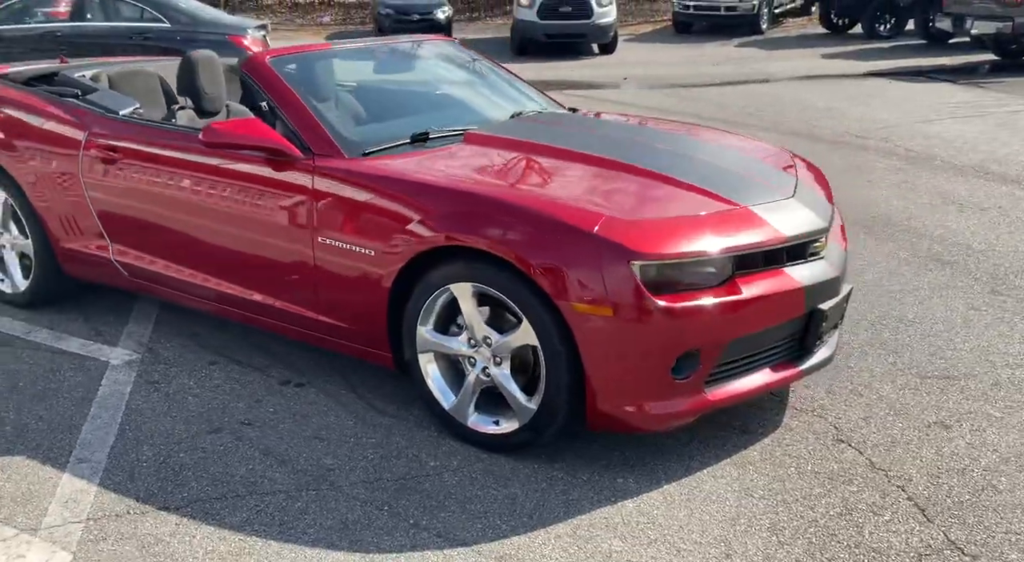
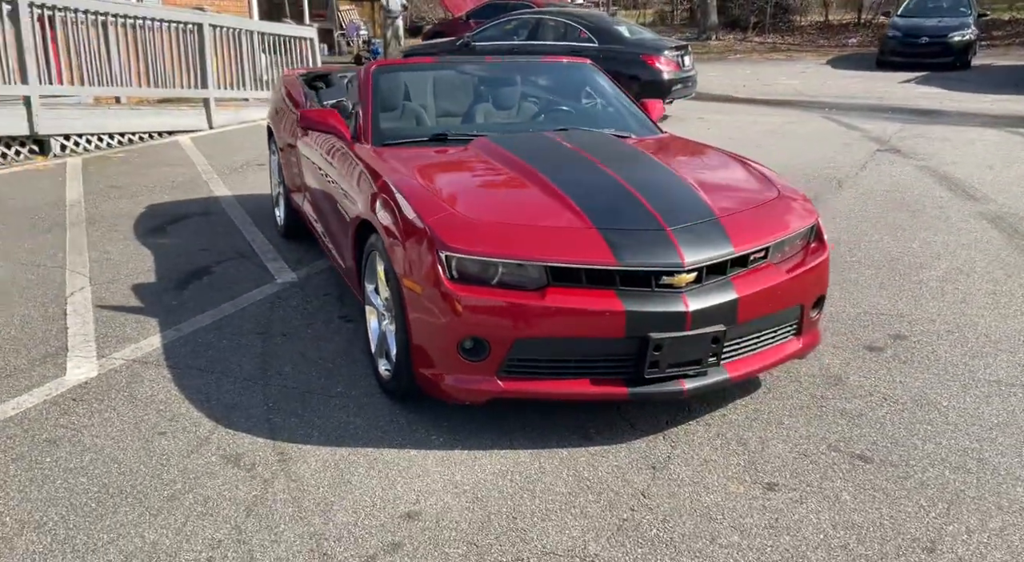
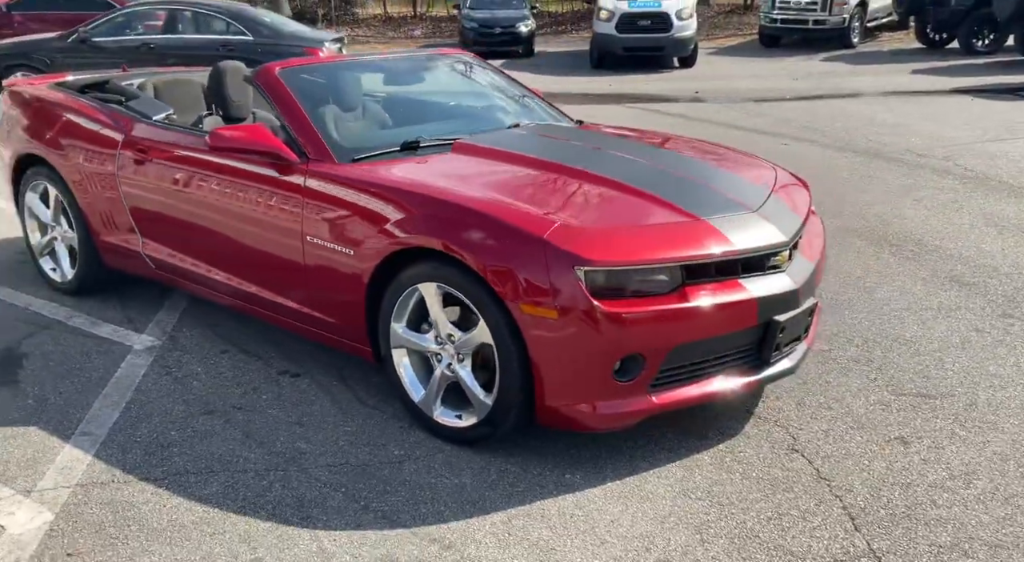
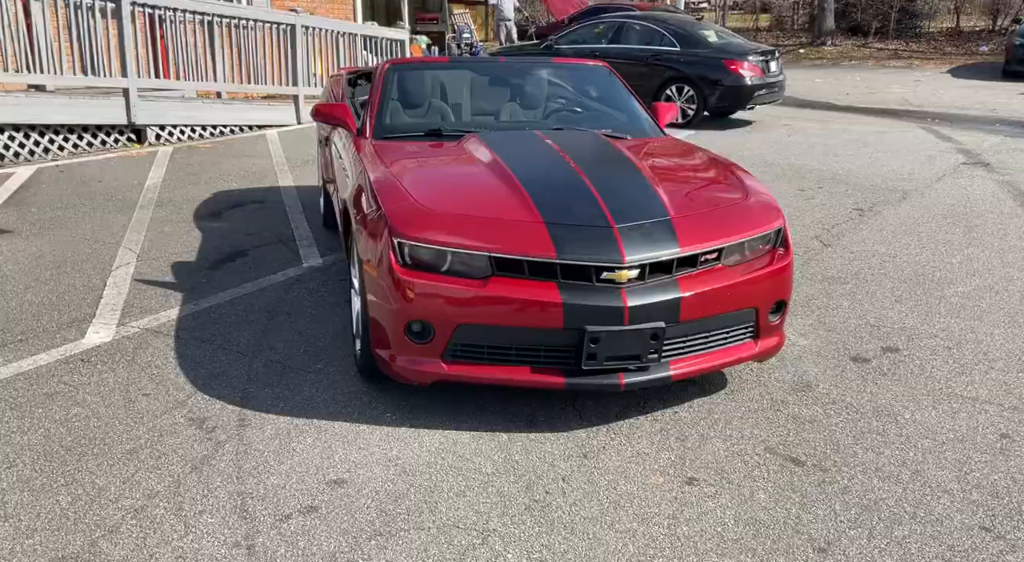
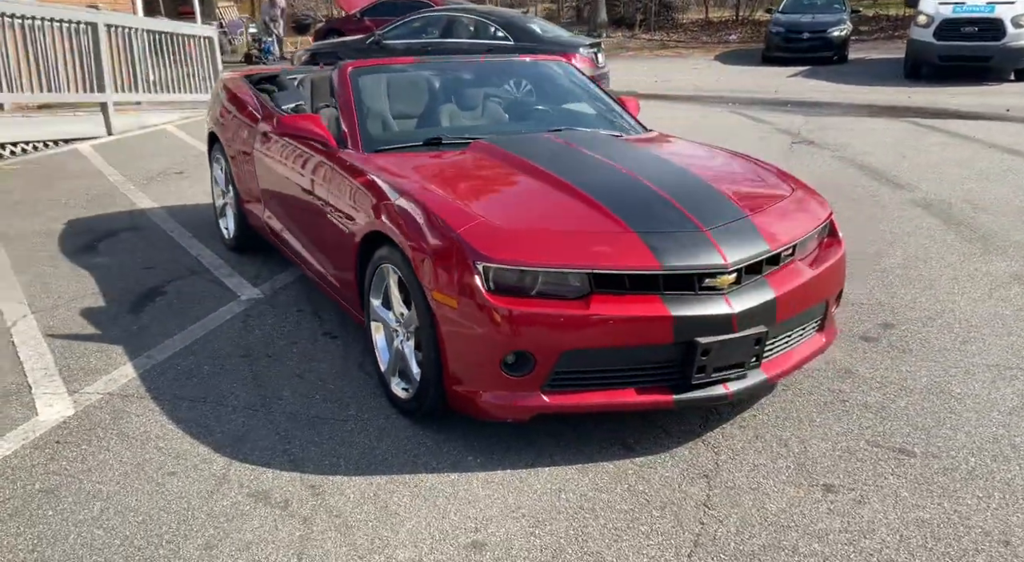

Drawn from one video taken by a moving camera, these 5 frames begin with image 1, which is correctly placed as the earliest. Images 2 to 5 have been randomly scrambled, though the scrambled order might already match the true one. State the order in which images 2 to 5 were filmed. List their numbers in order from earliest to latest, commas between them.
3, 5, 2, 4
